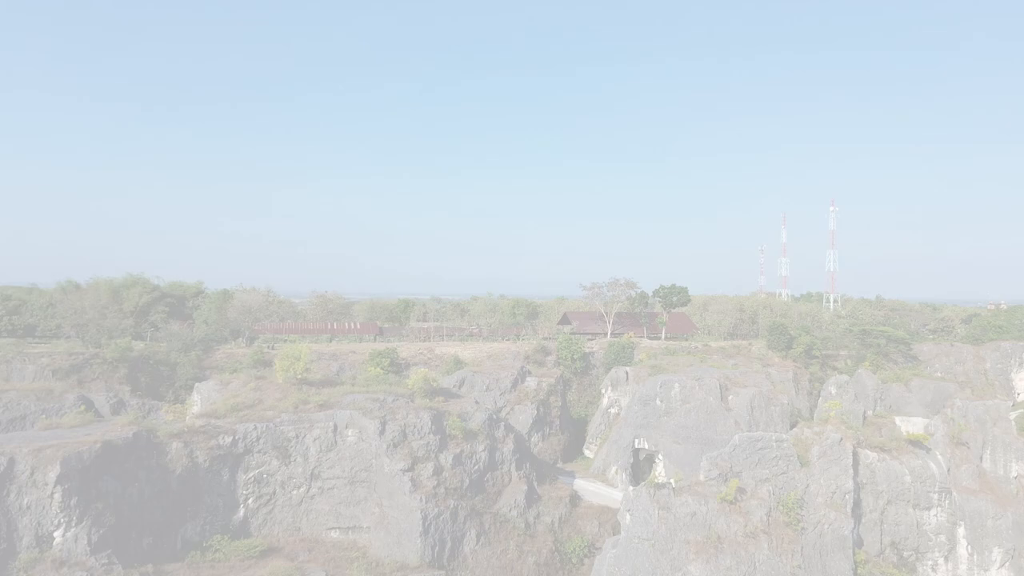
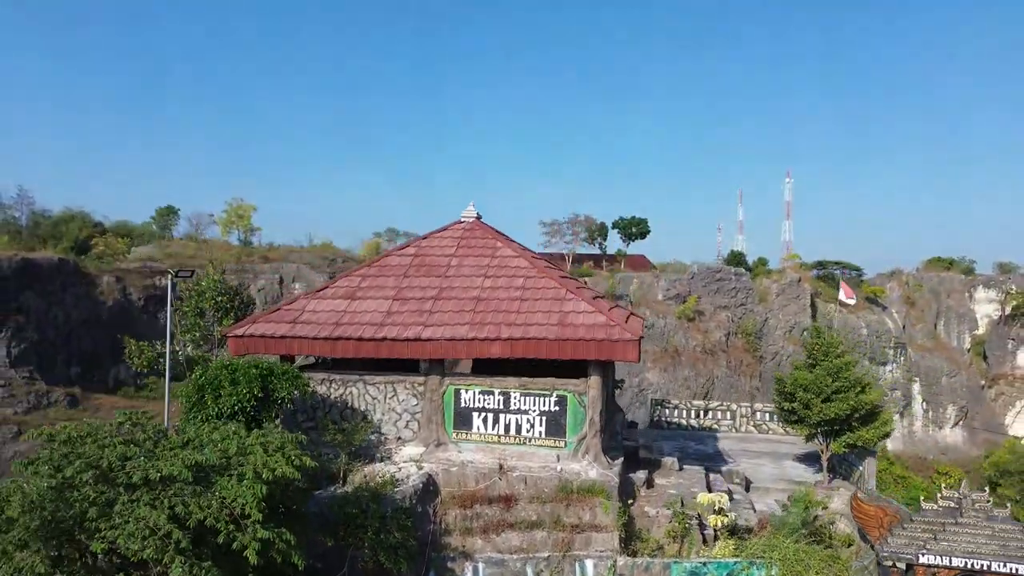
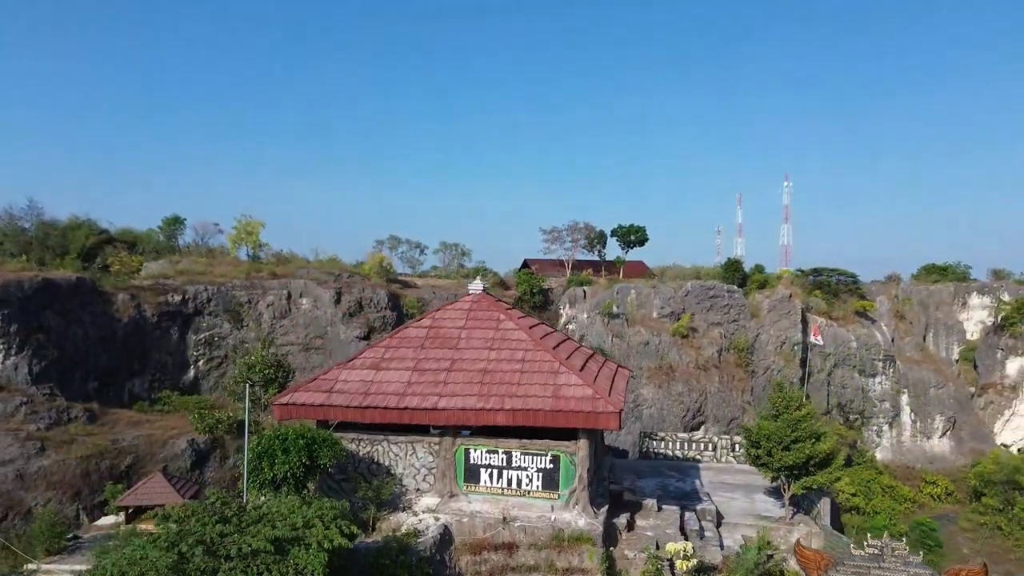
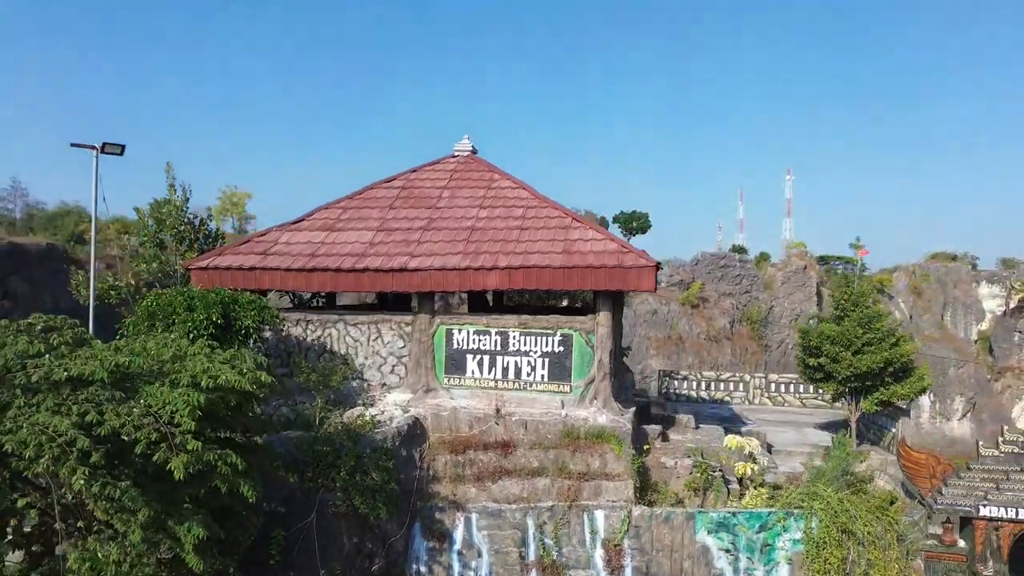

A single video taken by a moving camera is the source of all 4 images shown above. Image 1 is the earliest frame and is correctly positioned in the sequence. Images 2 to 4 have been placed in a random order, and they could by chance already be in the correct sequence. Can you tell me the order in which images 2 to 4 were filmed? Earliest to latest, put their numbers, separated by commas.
4, 2, 3
